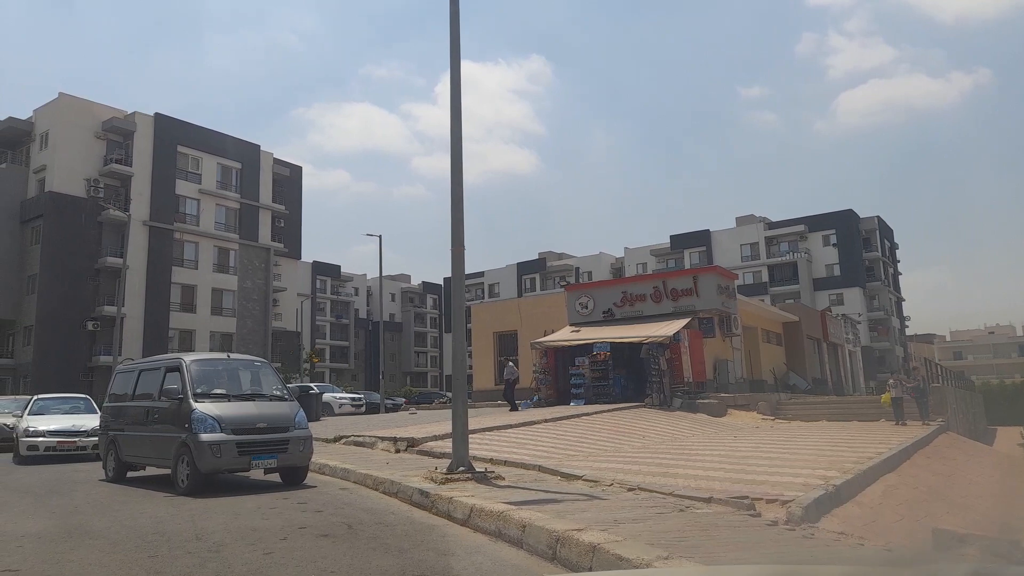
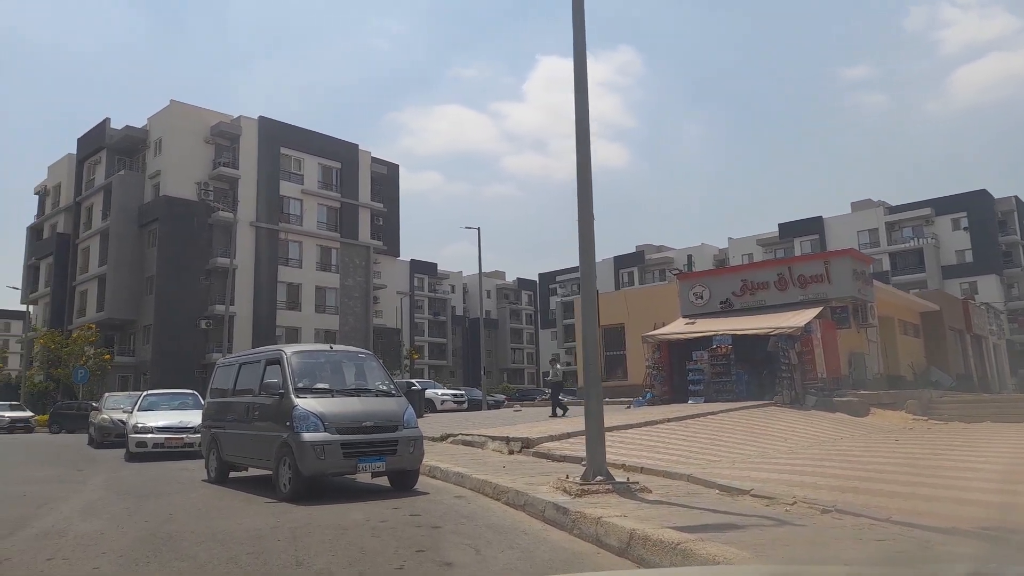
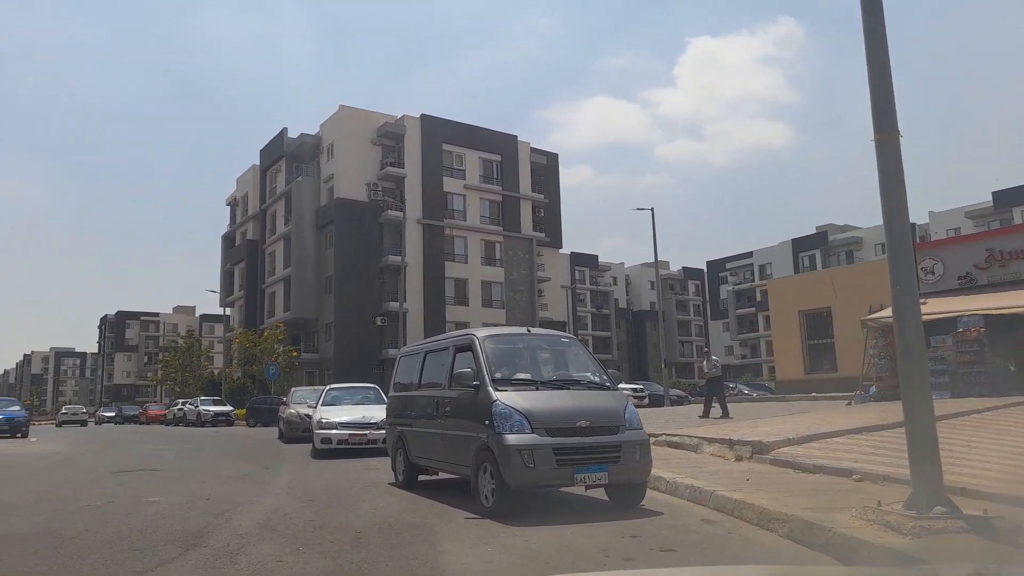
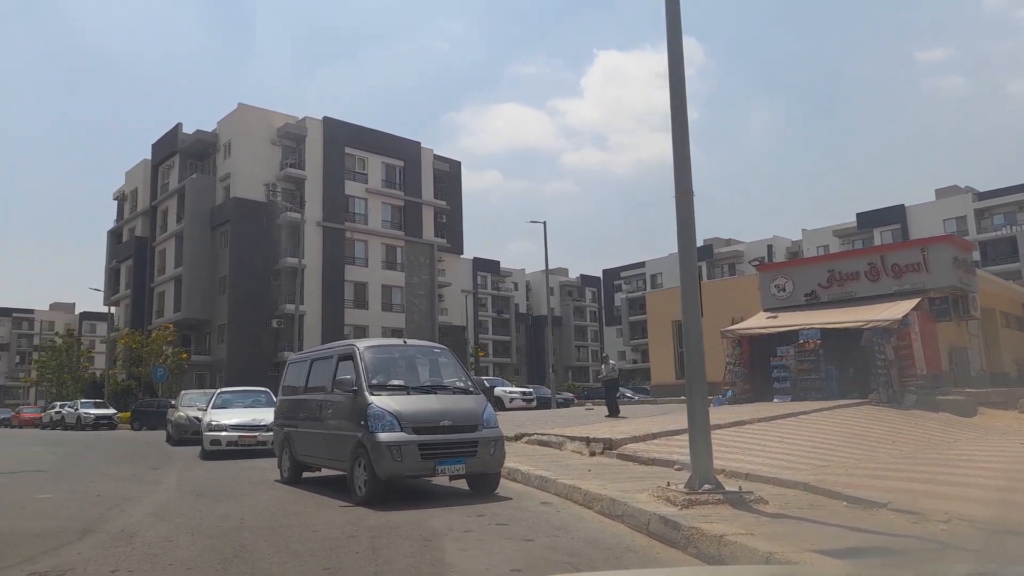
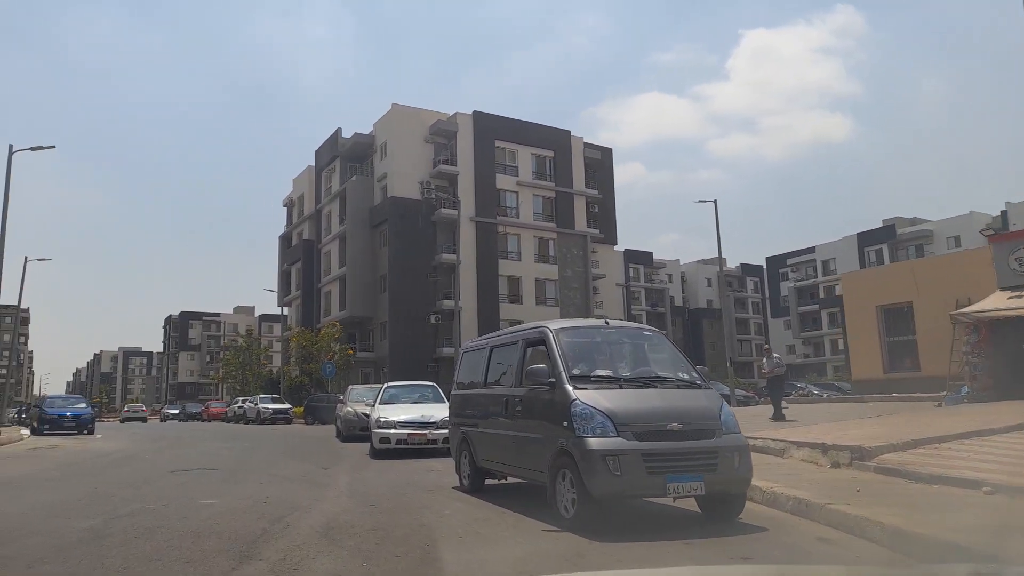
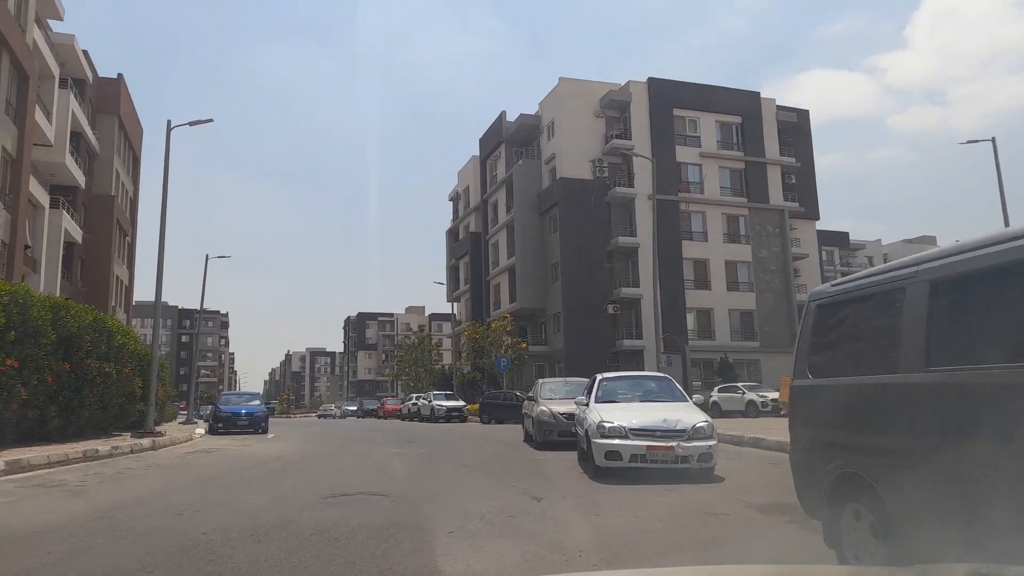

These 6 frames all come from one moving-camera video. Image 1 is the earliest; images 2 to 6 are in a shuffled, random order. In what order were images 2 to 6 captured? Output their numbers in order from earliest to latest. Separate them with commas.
2, 4, 3, 5, 6
